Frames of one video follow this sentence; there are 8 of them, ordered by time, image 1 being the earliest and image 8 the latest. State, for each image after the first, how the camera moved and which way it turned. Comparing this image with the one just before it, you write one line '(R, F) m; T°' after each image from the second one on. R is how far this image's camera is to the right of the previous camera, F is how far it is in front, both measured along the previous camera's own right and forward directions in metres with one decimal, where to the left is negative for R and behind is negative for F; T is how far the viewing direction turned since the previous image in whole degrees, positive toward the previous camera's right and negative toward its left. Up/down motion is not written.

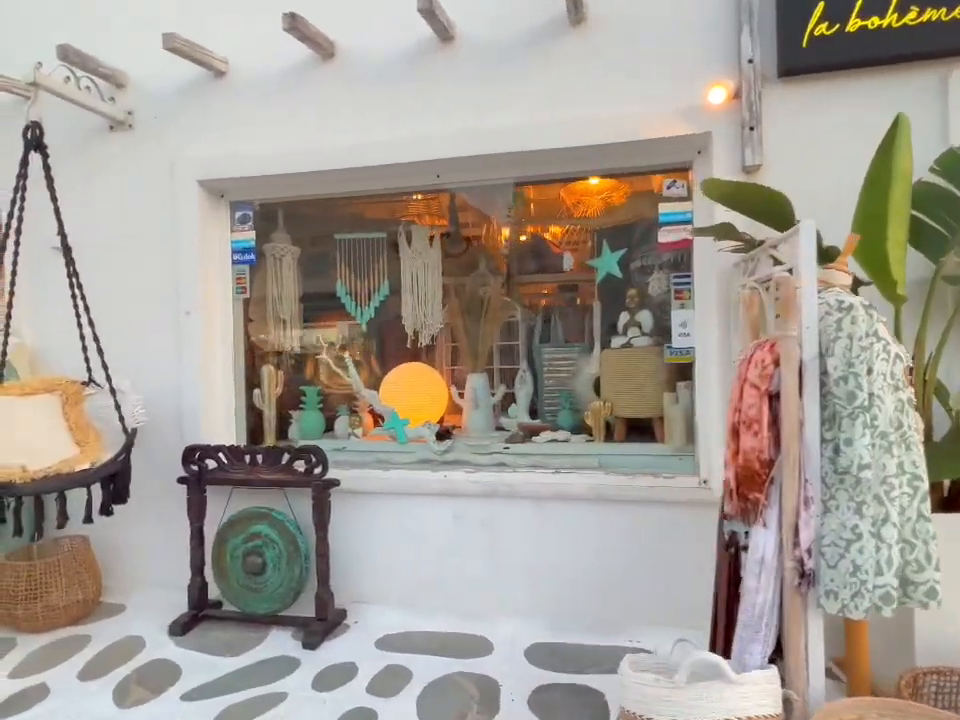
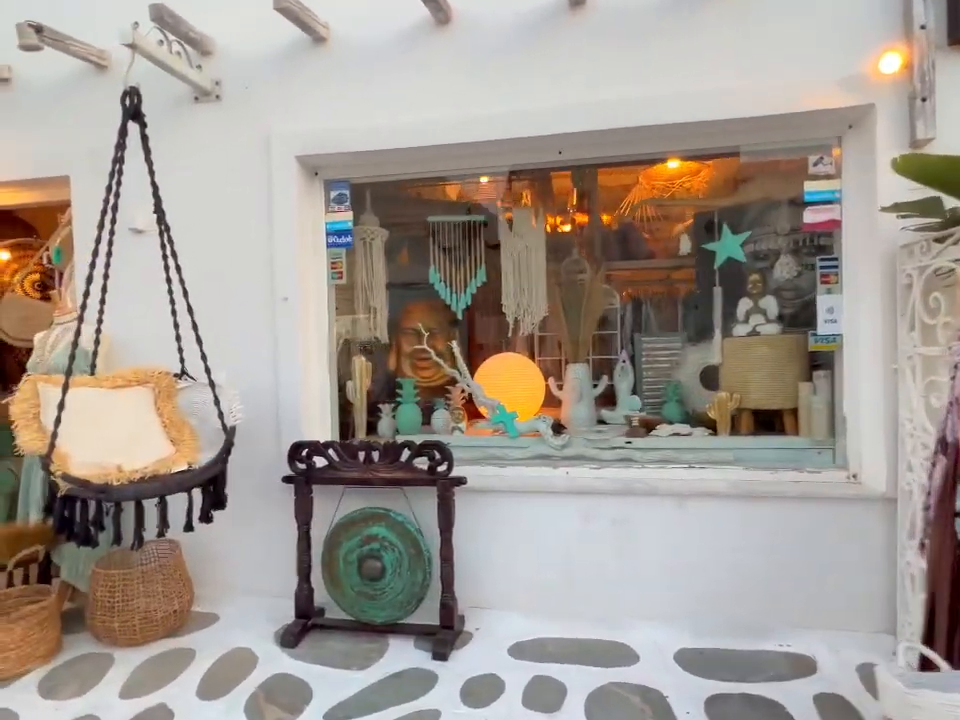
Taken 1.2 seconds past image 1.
(-0.6, +0.2) m; +2°
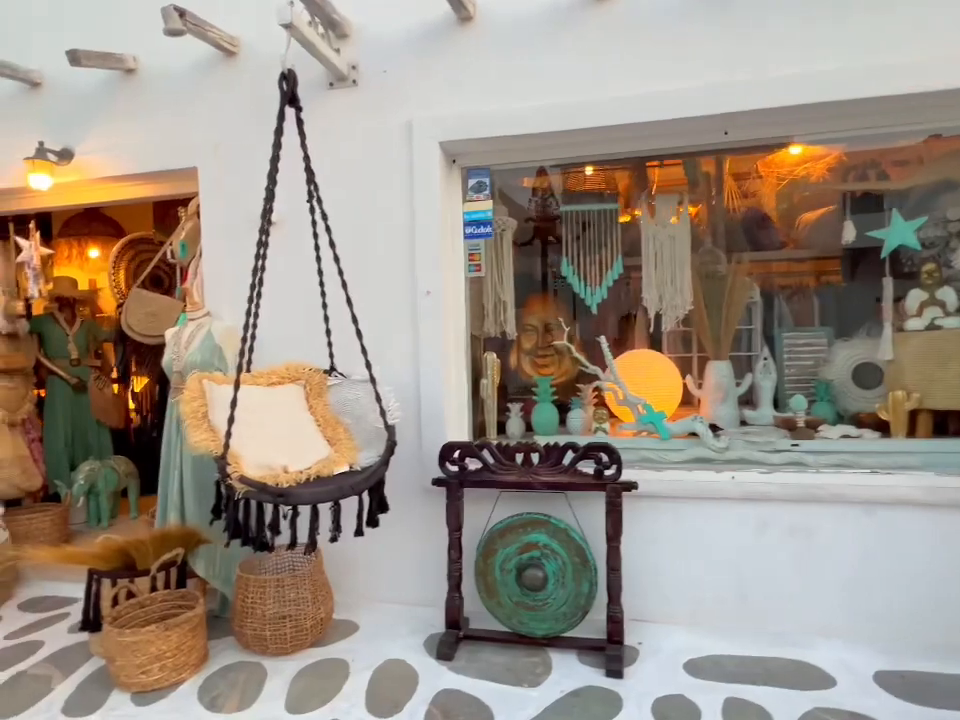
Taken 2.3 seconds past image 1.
(-0.5, +0.1) m; -2°
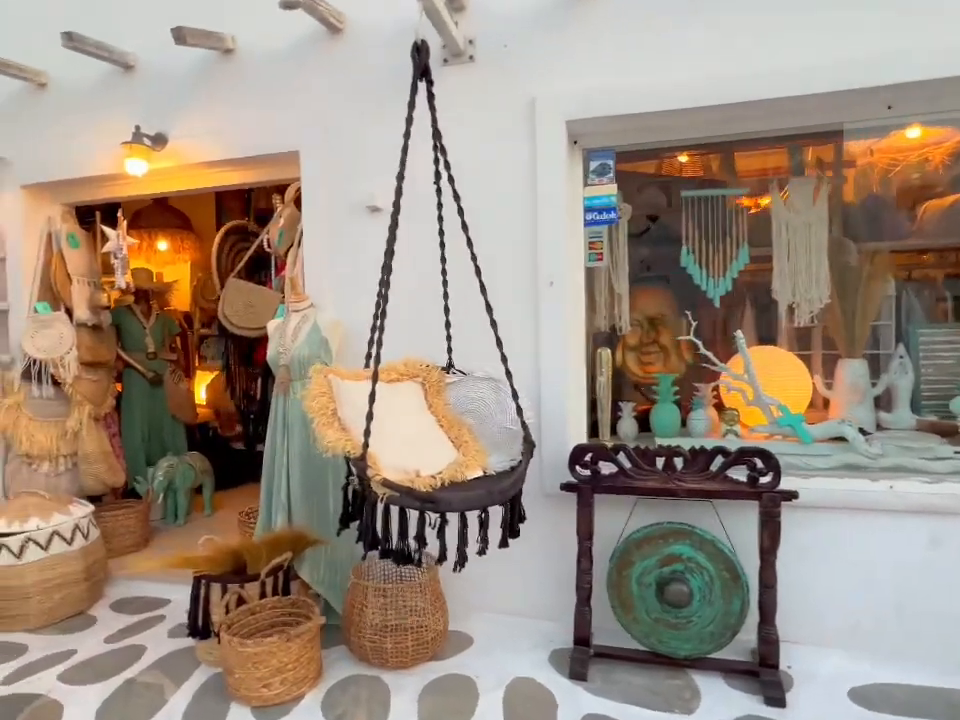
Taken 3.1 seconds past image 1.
(-0.4, +0.2) m; -2°
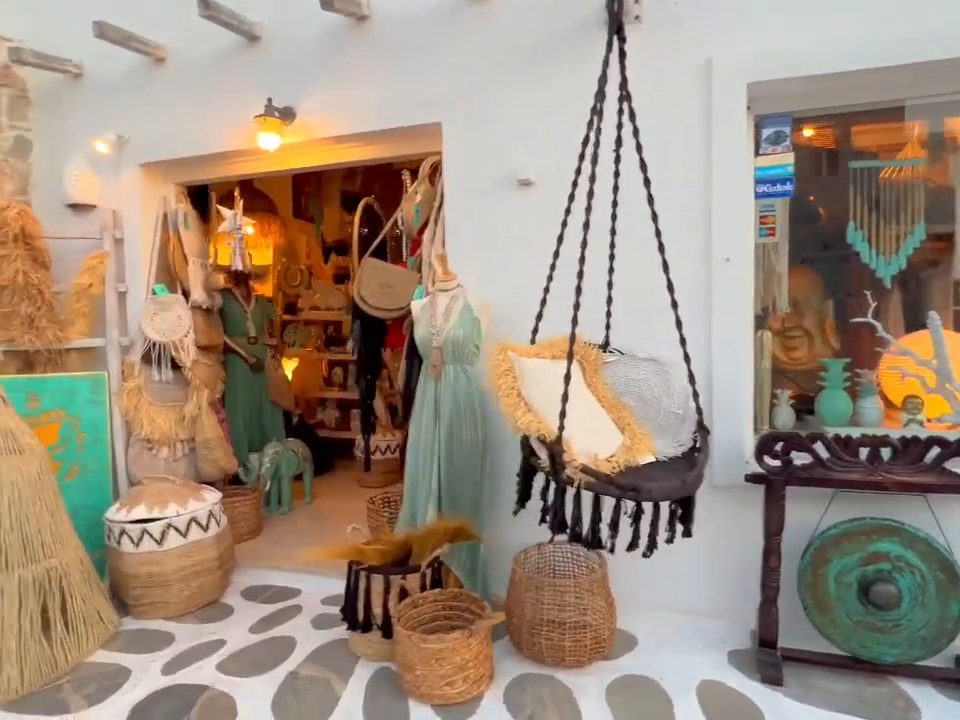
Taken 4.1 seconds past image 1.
(-0.5, +0.1) m; -2°
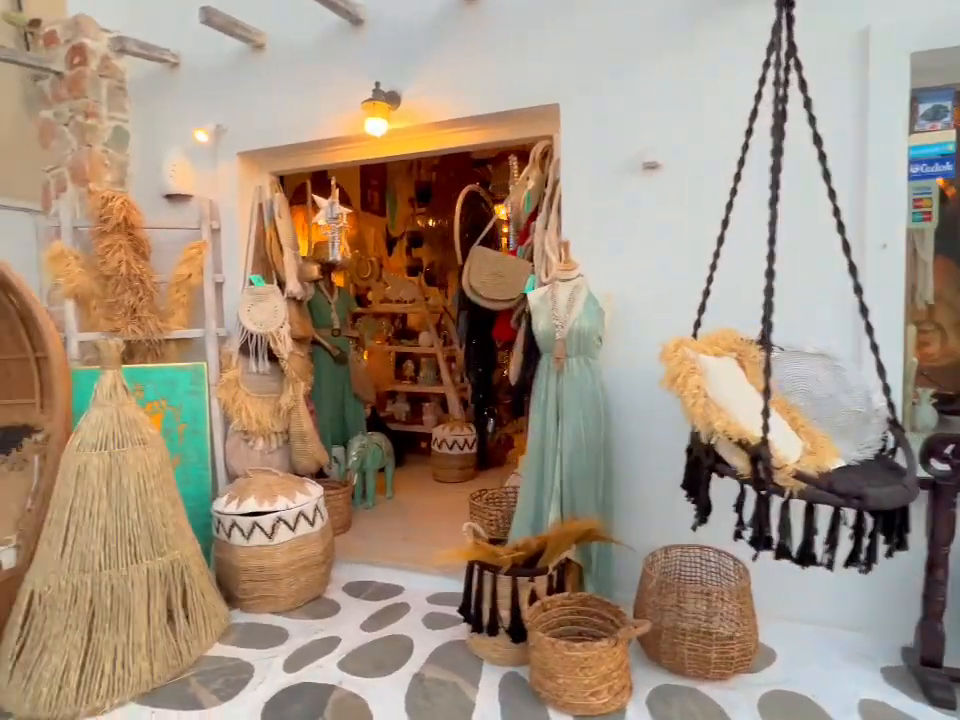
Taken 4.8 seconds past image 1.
(-0.3, +0.1) m; -3°
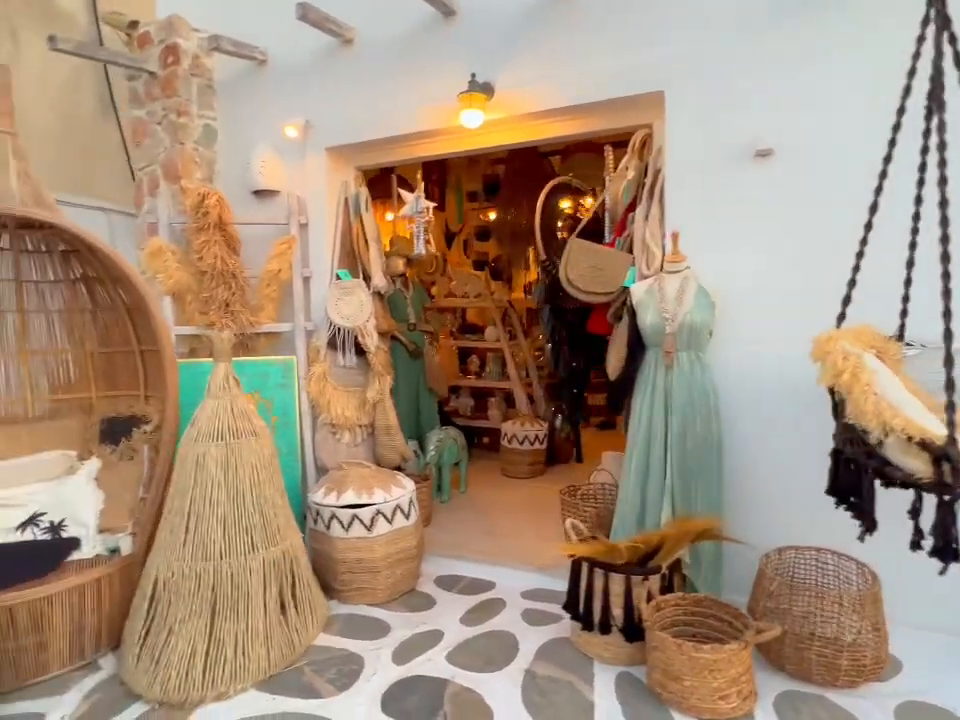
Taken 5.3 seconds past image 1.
(-0.3, 0.0) m; -3°
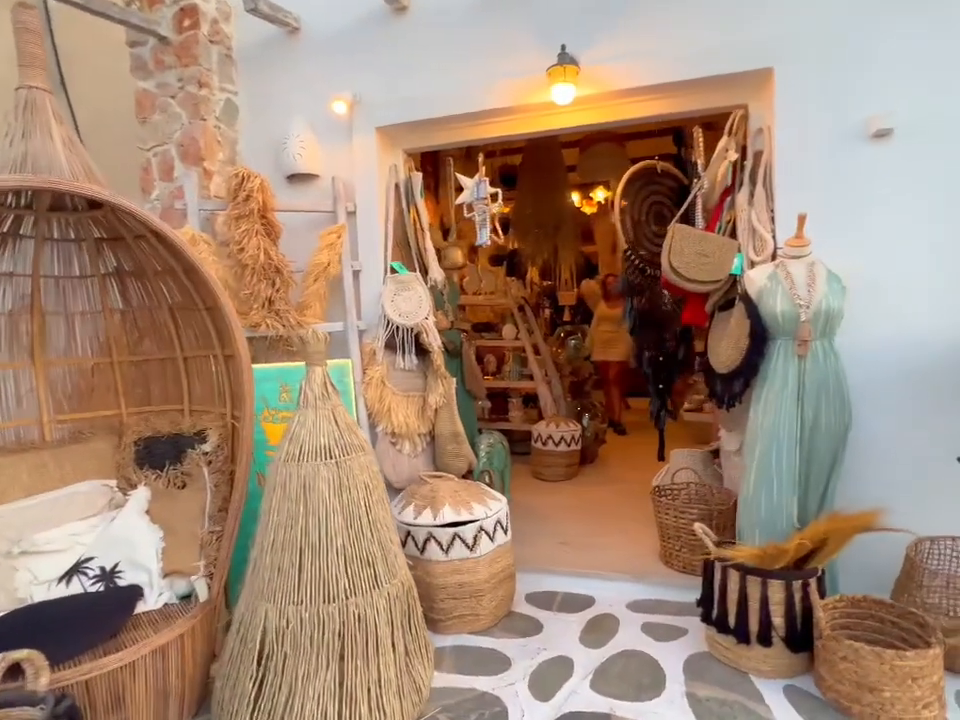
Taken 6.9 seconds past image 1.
(-0.6, +0.2) m; +7°
